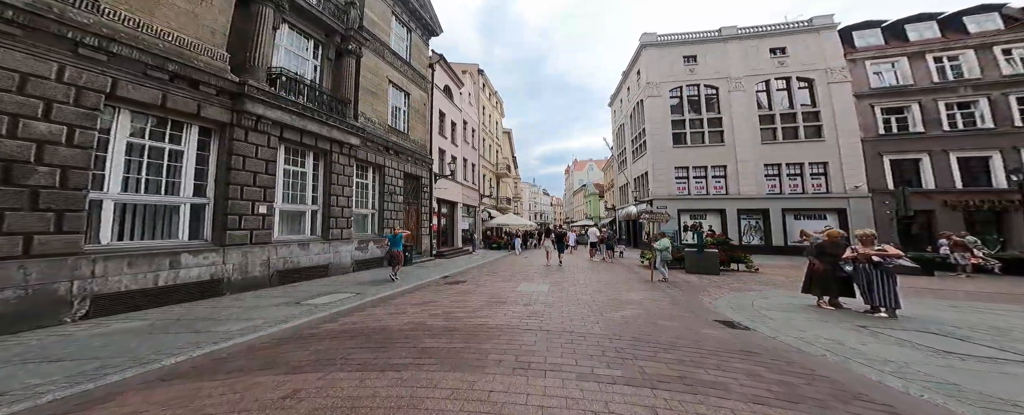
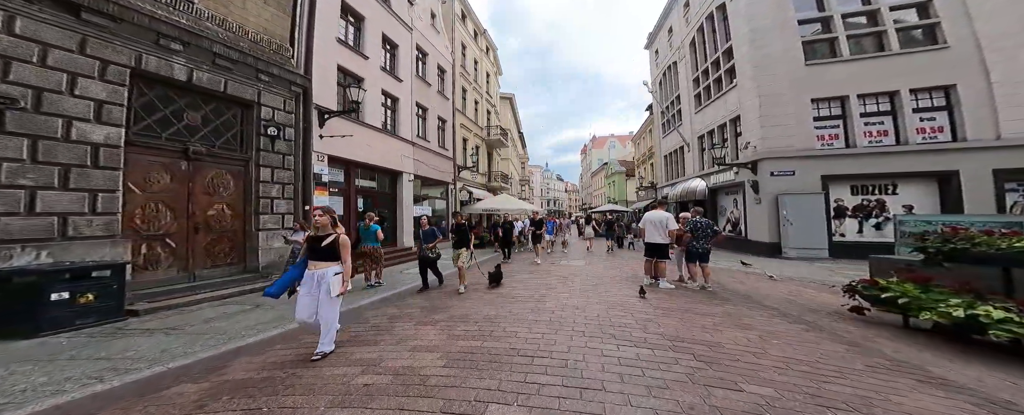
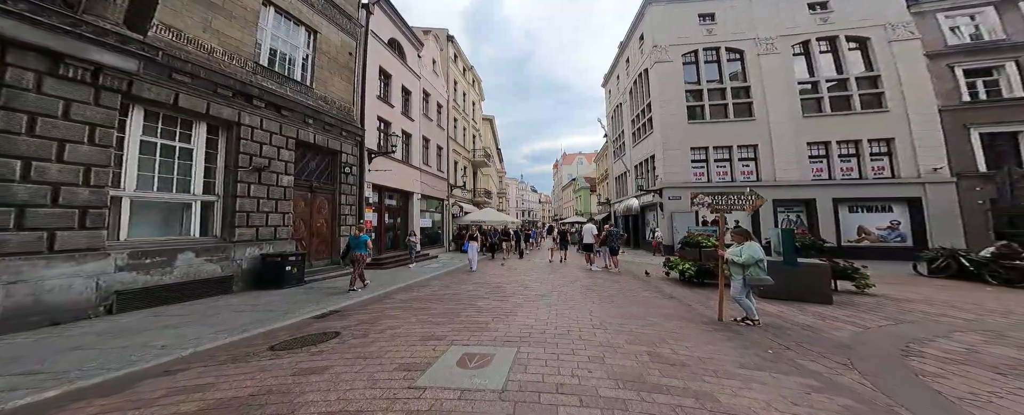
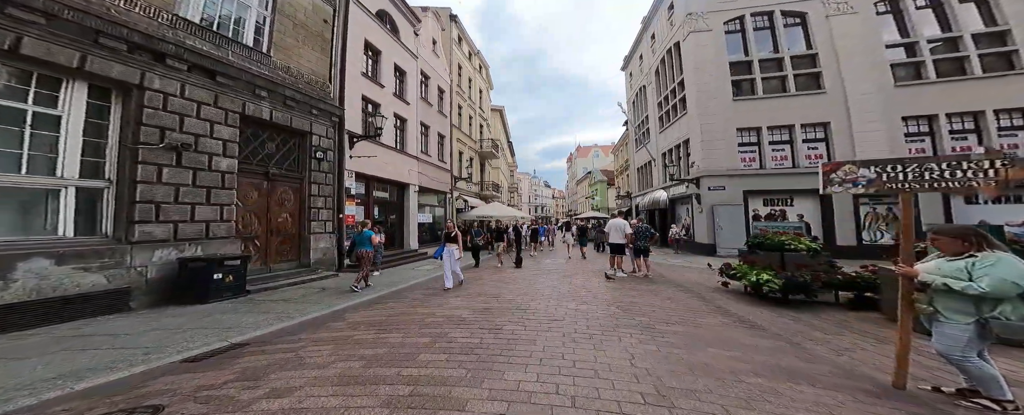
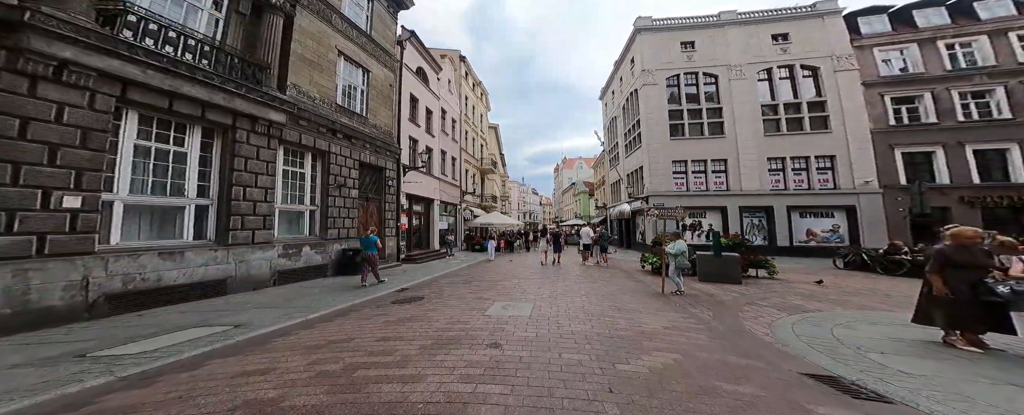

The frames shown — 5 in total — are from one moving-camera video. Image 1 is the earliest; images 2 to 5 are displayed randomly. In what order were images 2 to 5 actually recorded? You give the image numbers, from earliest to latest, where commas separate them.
5, 3, 4, 2
